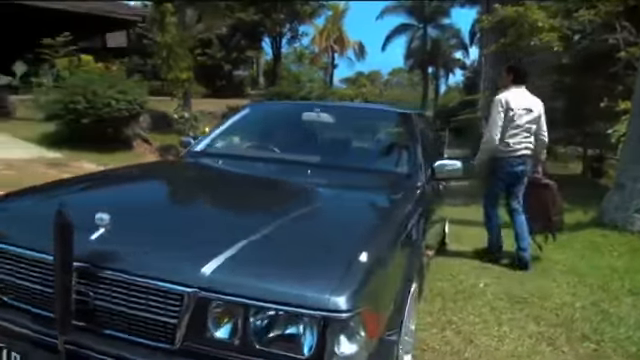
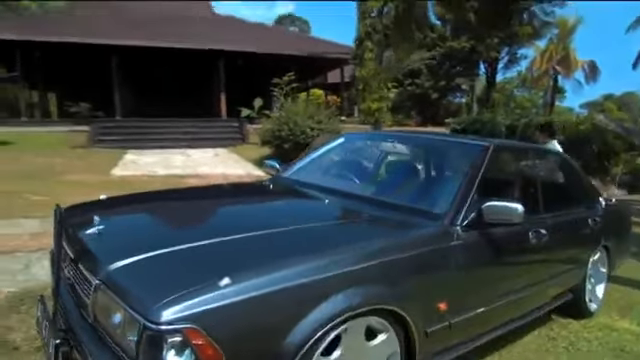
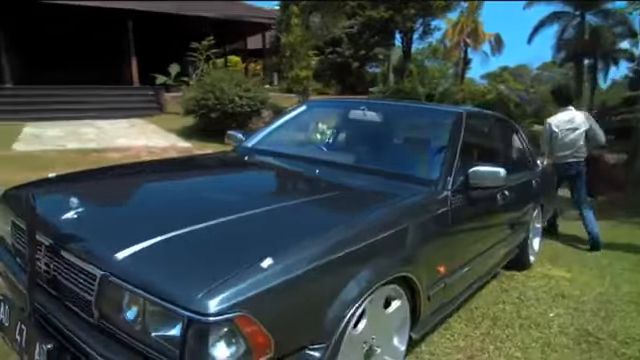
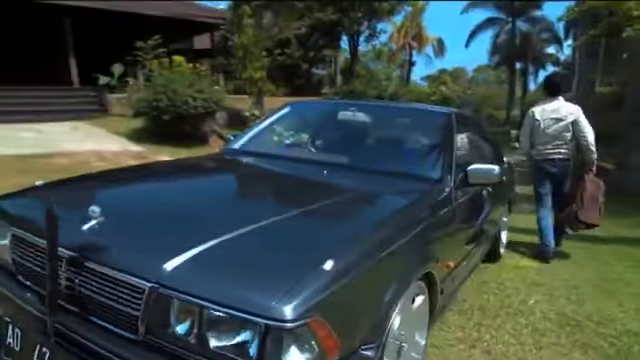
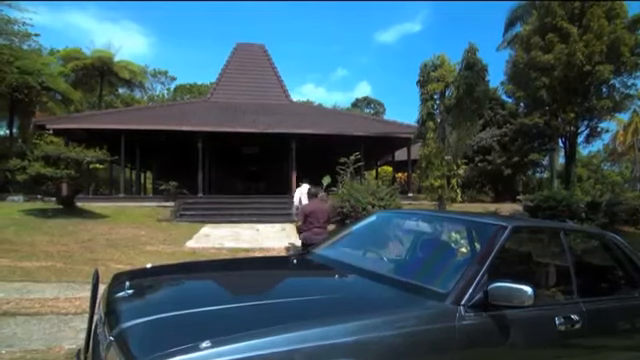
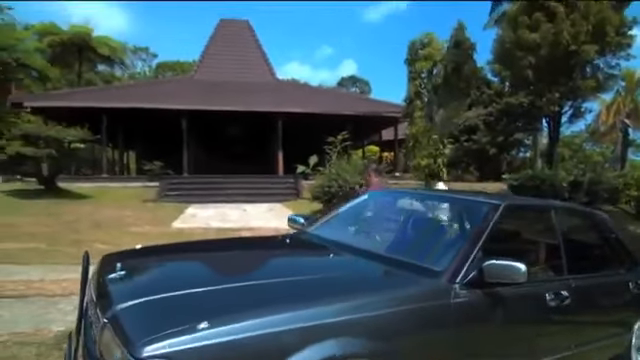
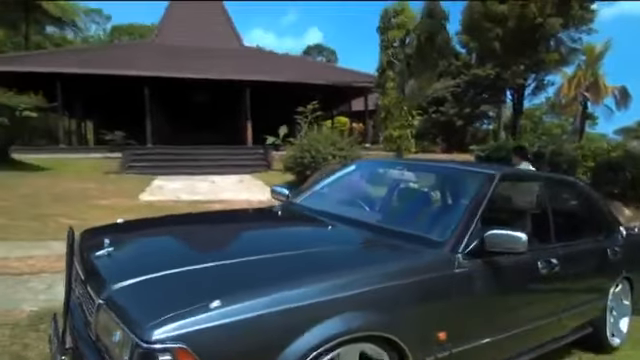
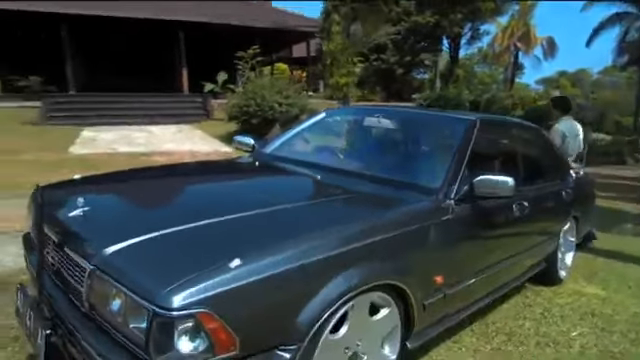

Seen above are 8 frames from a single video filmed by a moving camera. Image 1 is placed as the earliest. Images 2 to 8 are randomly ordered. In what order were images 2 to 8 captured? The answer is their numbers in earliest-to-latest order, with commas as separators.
4, 3, 8, 2, 7, 6, 5
